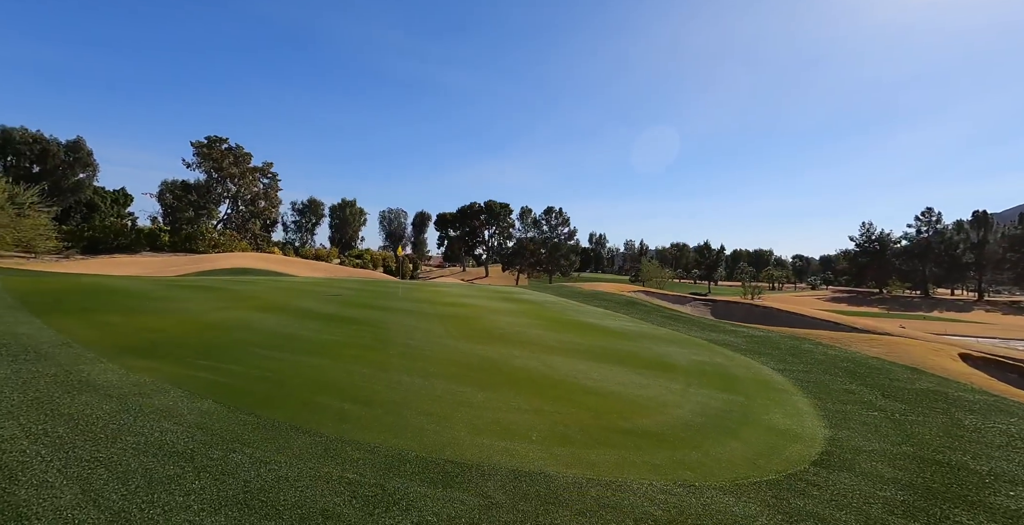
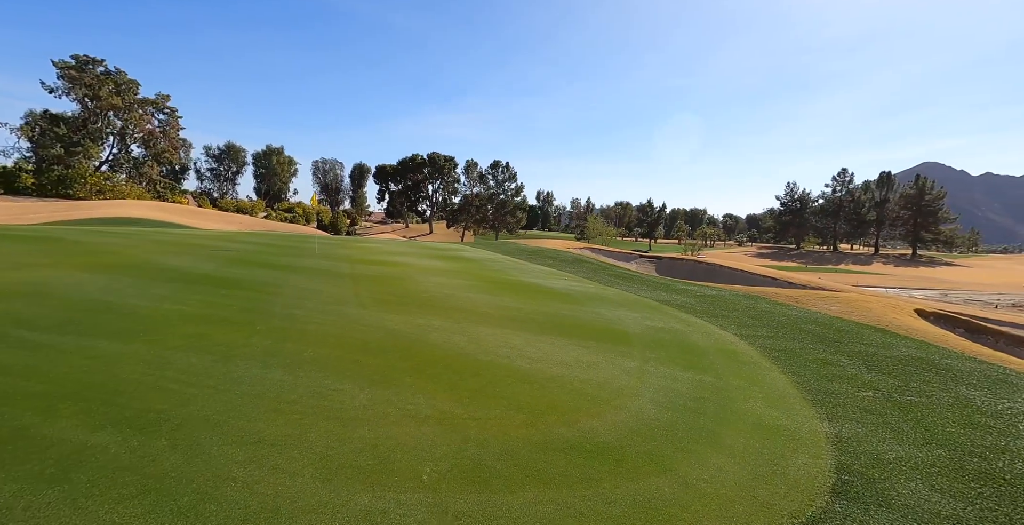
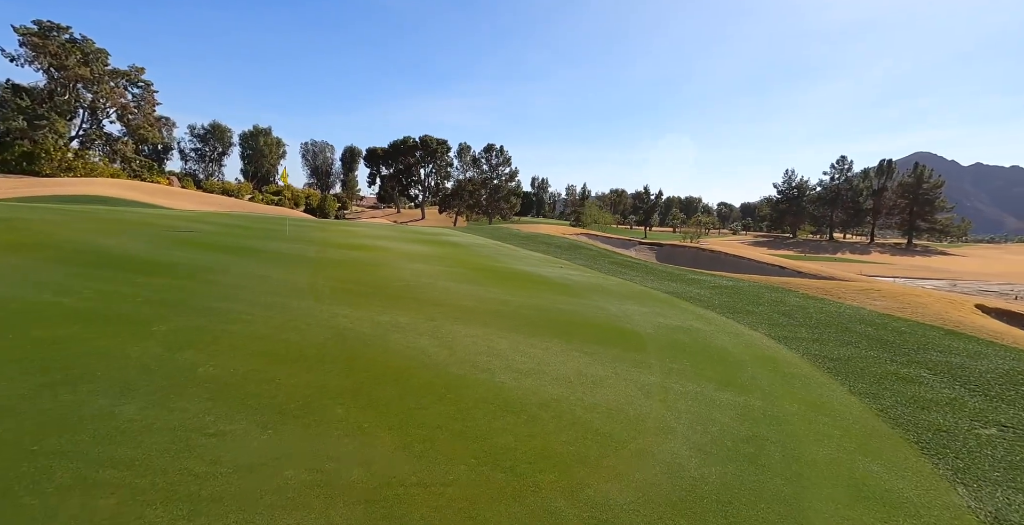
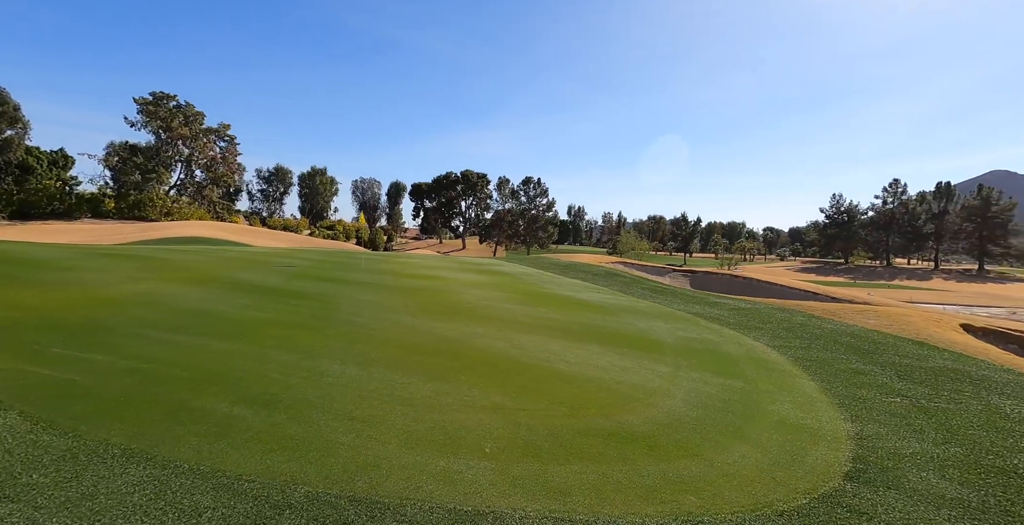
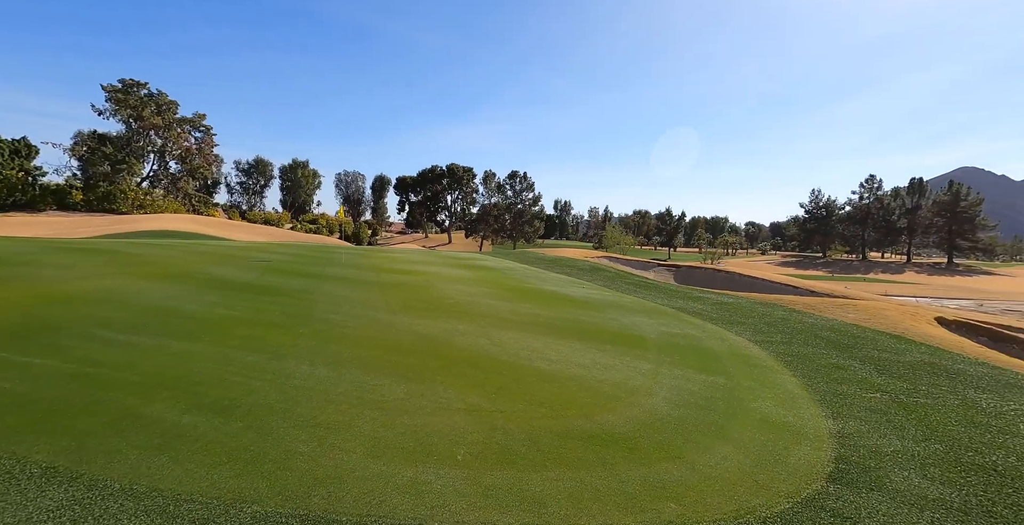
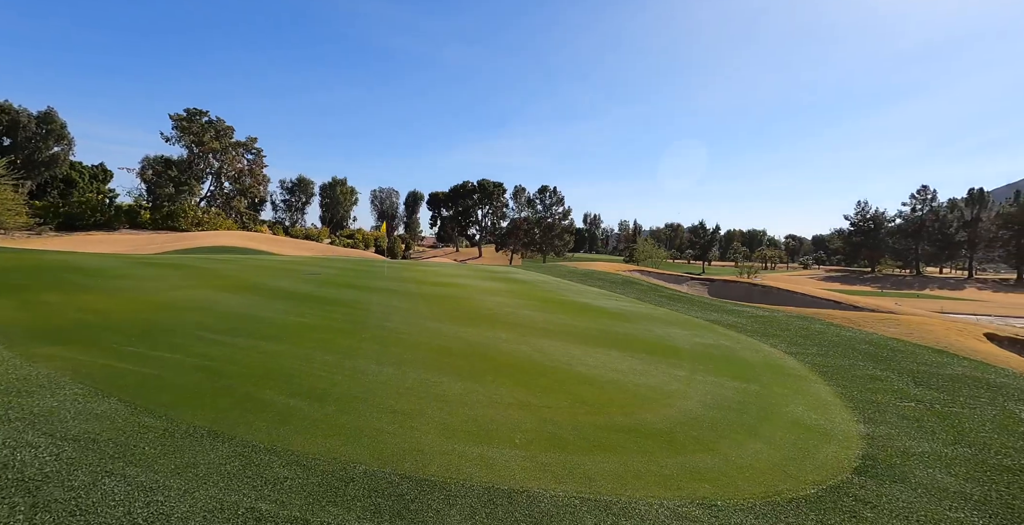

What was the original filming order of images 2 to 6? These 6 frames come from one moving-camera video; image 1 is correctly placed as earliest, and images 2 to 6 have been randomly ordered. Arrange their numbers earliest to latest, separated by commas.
6, 4, 5, 2, 3
